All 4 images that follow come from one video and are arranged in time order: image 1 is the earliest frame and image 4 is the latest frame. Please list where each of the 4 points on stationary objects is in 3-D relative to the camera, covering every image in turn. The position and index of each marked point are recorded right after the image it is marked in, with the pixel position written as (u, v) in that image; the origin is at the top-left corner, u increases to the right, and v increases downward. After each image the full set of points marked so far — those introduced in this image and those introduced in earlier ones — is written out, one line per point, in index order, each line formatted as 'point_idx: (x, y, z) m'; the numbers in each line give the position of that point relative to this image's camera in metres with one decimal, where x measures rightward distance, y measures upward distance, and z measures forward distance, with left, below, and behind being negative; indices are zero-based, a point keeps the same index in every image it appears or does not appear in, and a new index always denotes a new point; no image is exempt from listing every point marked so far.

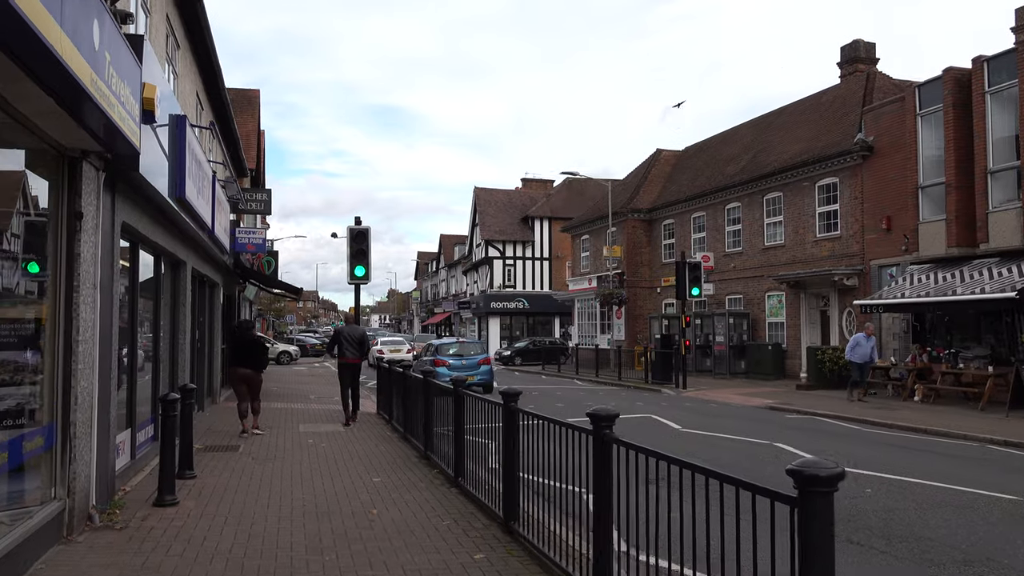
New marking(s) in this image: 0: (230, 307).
0: (-6.6, -0.4, +19.7) m
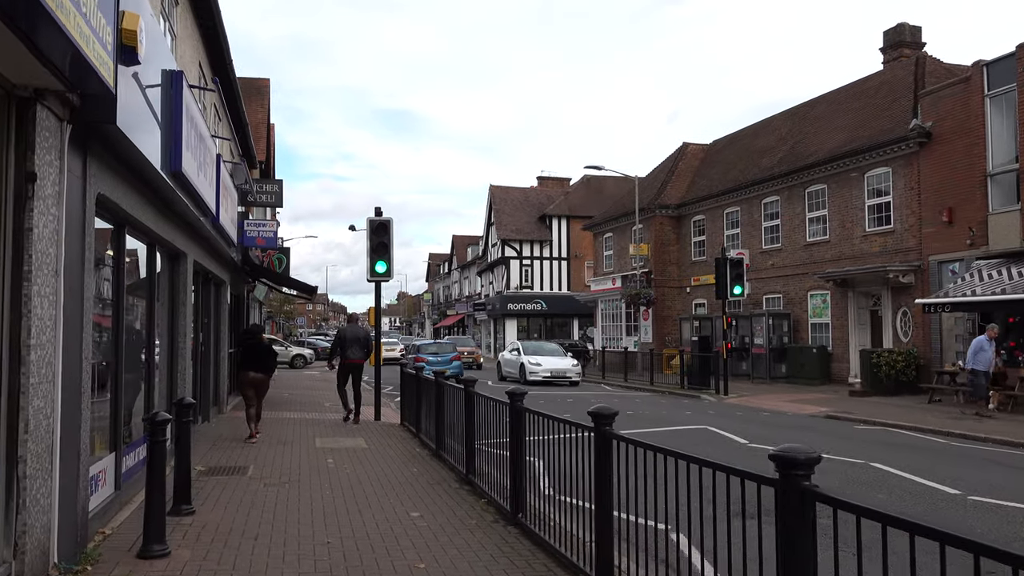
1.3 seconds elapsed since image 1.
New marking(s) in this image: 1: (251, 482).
0: (-5.9, -0.4, +18.4) m
1: (-2.5, -1.8, +8.0) m
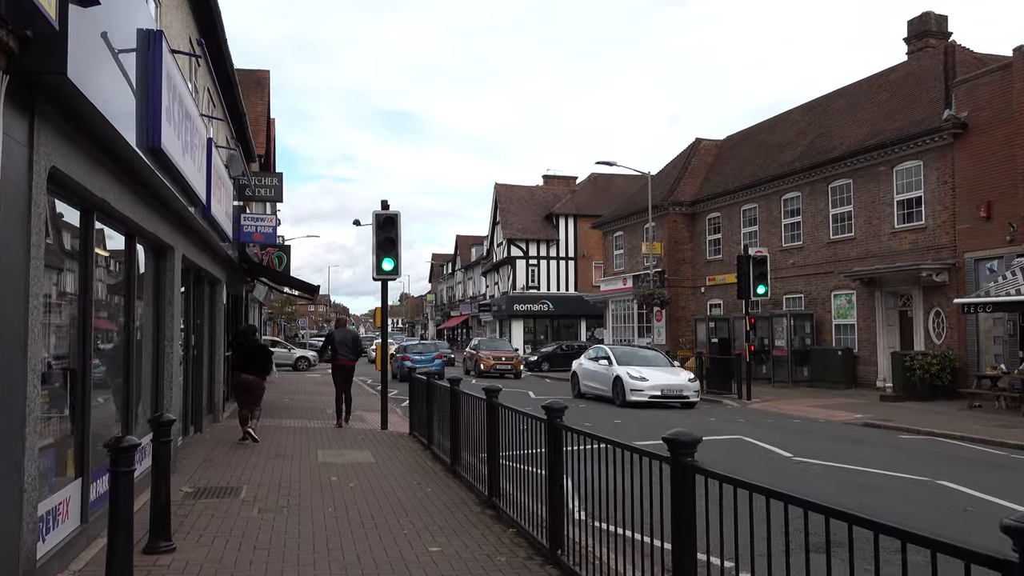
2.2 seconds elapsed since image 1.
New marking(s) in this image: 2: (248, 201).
0: (-5.7, -0.4, +17.4) m
1: (-2.2, -1.8, +7.0) m
2: (-4.9, +1.6, +15.7) m
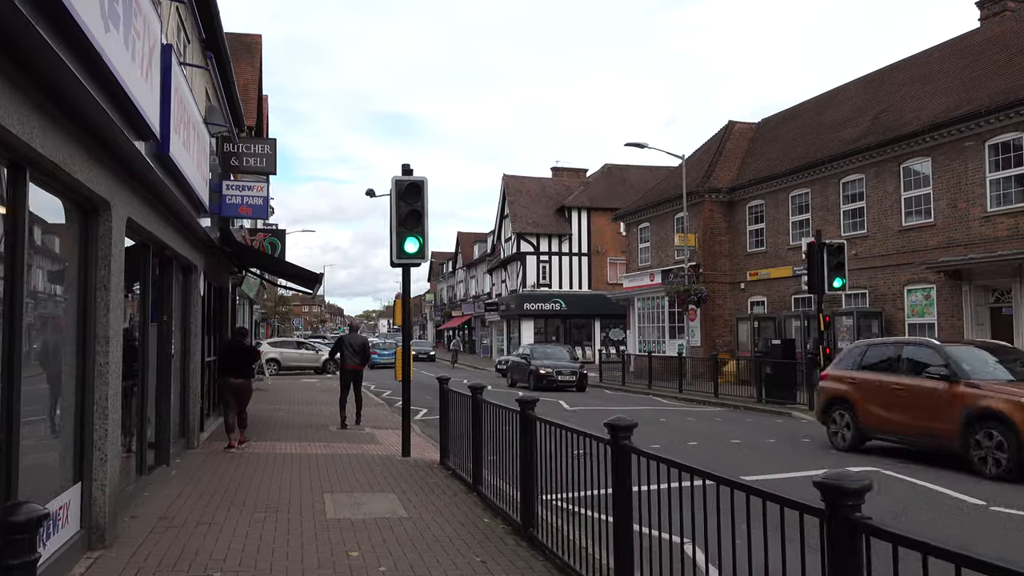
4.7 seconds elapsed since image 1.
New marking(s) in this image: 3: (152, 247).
0: (-5.0, -0.3, +14.6) m
1: (-1.5, -1.6, +4.2) m
2: (-4.2, +1.8, +12.8) m
3: (-3.4, +0.4, +7.9) m
